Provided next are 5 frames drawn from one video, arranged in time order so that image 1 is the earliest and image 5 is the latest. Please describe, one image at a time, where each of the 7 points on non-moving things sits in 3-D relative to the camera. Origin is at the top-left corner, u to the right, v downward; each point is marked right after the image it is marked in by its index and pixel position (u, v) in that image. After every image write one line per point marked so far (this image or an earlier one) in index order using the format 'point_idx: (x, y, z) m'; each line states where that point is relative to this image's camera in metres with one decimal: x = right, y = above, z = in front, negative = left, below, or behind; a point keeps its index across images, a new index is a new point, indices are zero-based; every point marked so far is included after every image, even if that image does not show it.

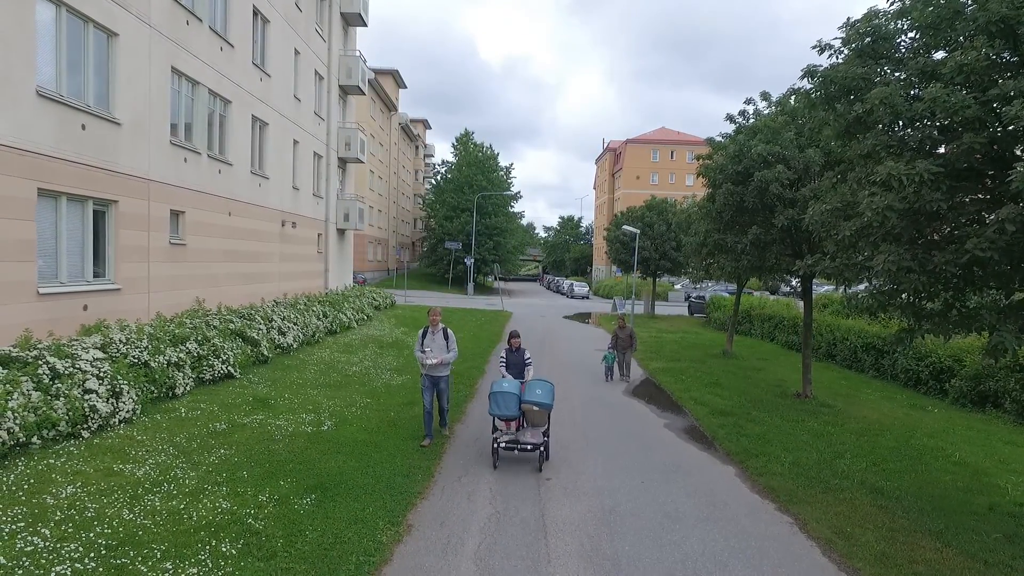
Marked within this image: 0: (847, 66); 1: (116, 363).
0: (+3.2, +2.2, +6.4) m
1: (-4.9, -0.9, +8.3) m
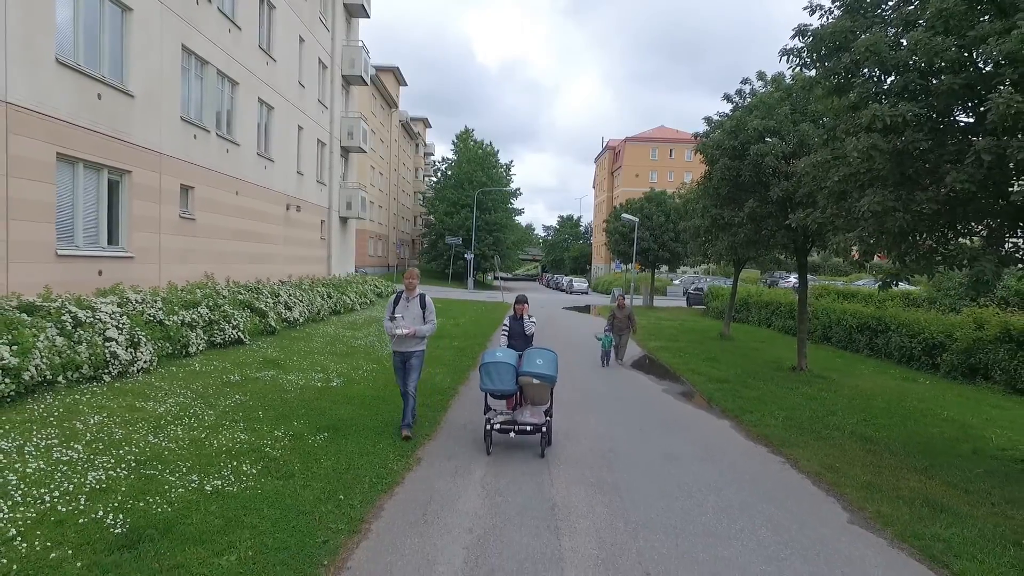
0: (+3.2, +2.7, +6.7) m
1: (-4.8, -0.4, +8.6) m
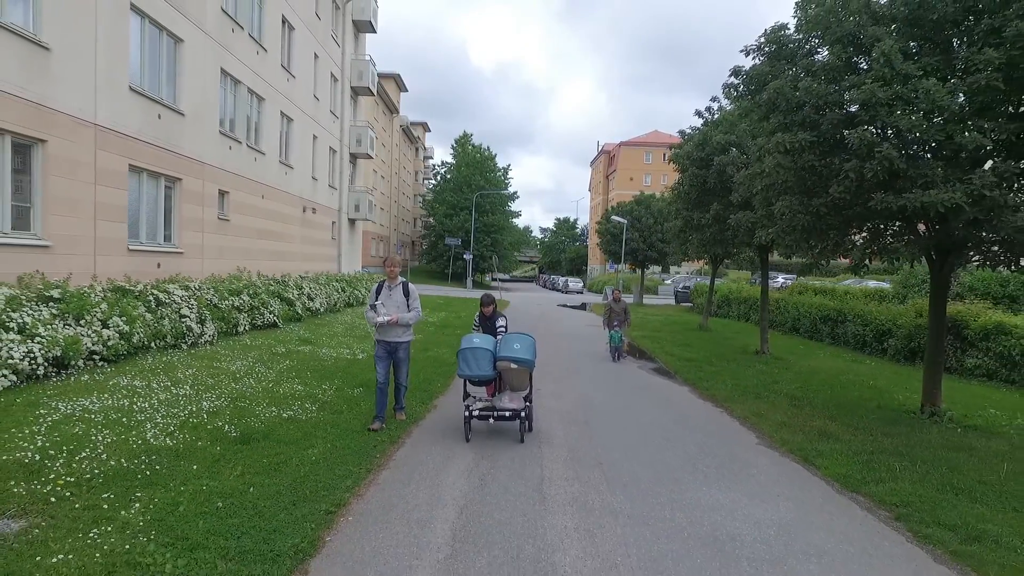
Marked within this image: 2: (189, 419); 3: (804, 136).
0: (+3.2, +2.9, +8.6) m
1: (-4.9, -0.2, +10.5) m
2: (-3.0, -1.2, +6.1) m
3: (+3.3, +1.7, +7.4) m
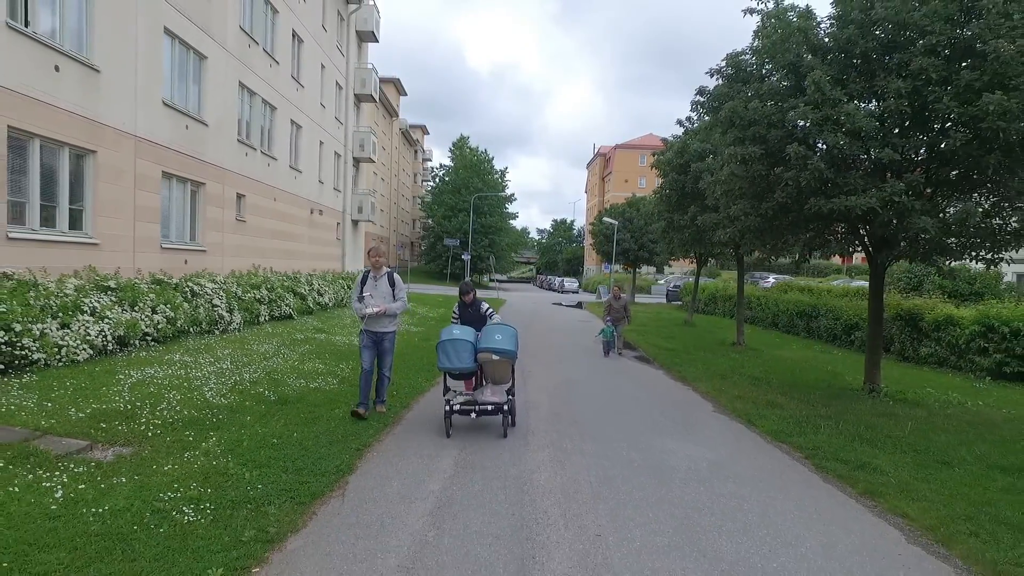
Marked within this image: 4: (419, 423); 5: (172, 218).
0: (+3.1, +3.0, +9.9) m
1: (-5.0, -0.1, +11.7) m
2: (-3.1, -1.1, +7.4) m
3: (+3.2, +1.8, +8.7) m
4: (-1.0, -1.5, +7.2) m
5: (-6.6, +1.4, +13.0) m
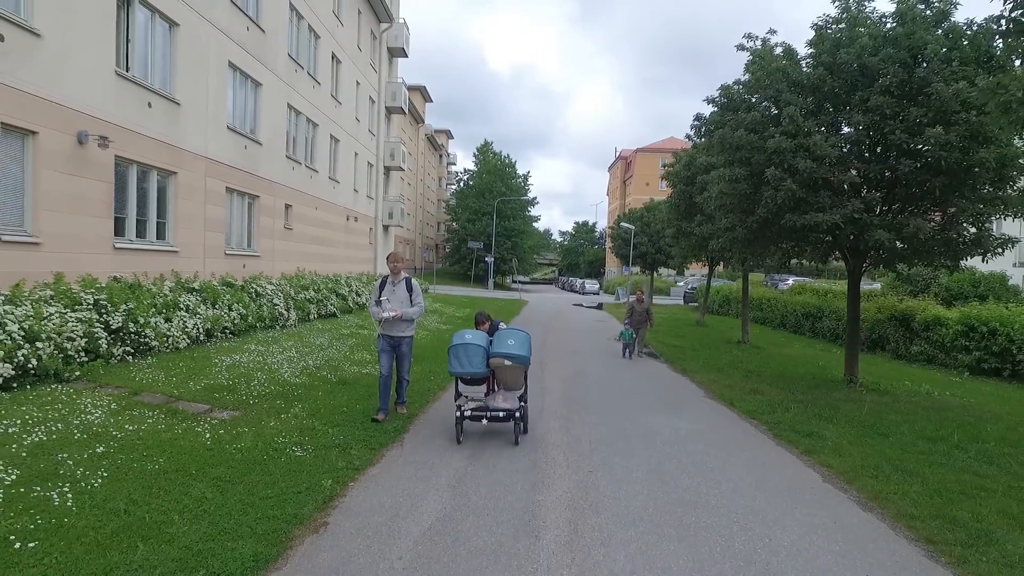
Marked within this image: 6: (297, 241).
0: (+3.4, +2.9, +11.3) m
1: (-4.6, -0.1, +13.4) m
2: (-2.8, -1.1, +9.0) m
3: (+3.5, +1.8, +10.1) m
4: (-0.8, -1.5, +8.7) m
5: (-6.2, +1.3, +14.7) m
6: (-6.1, +1.3, +18.9) m
